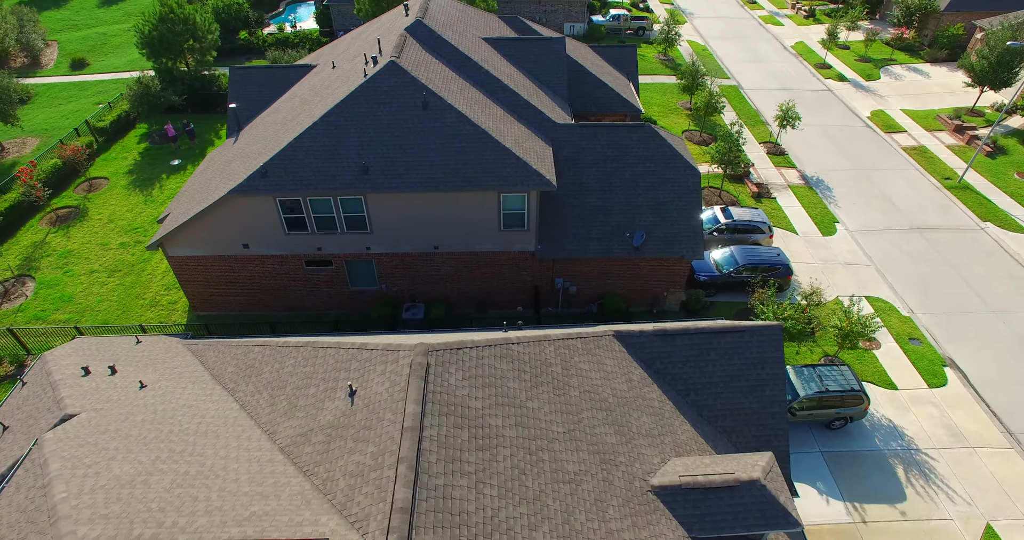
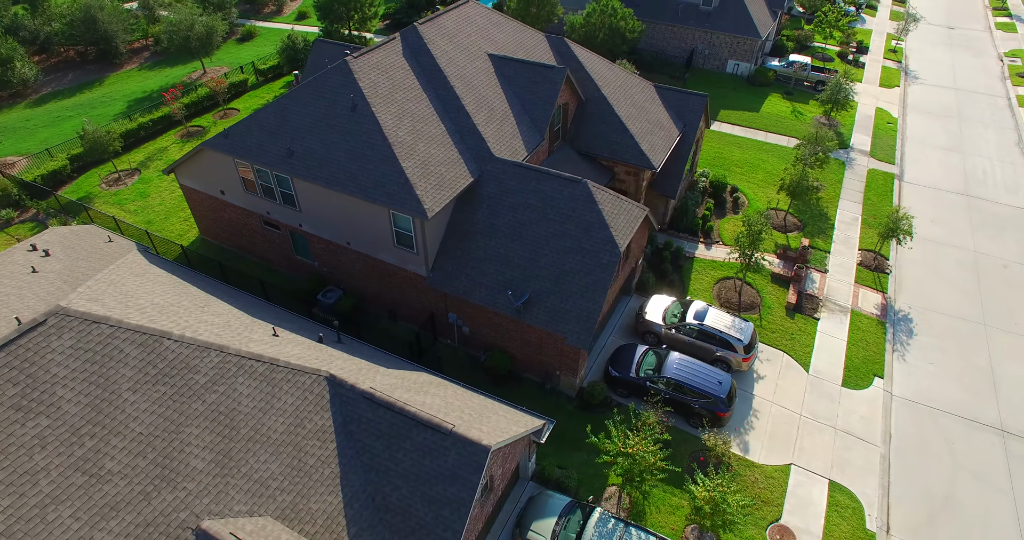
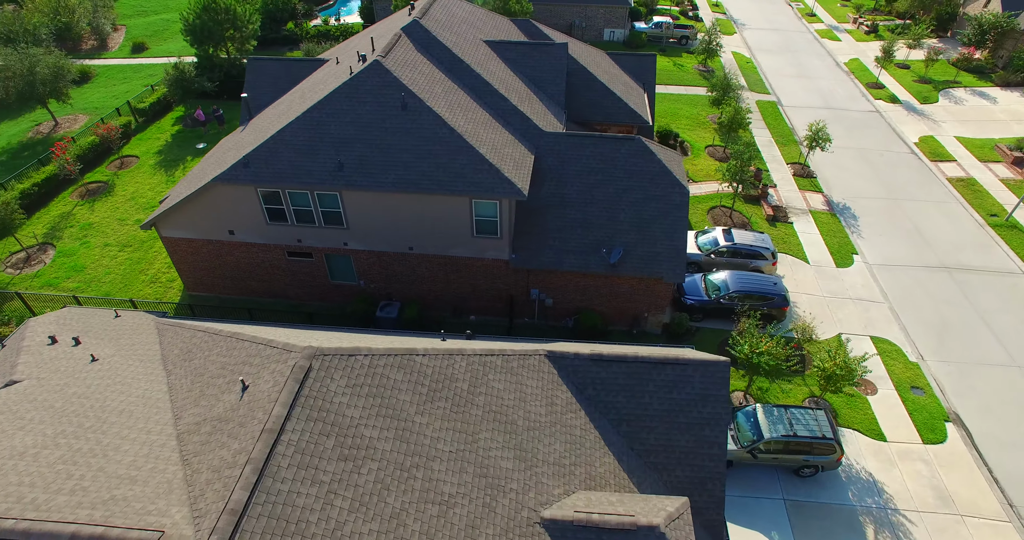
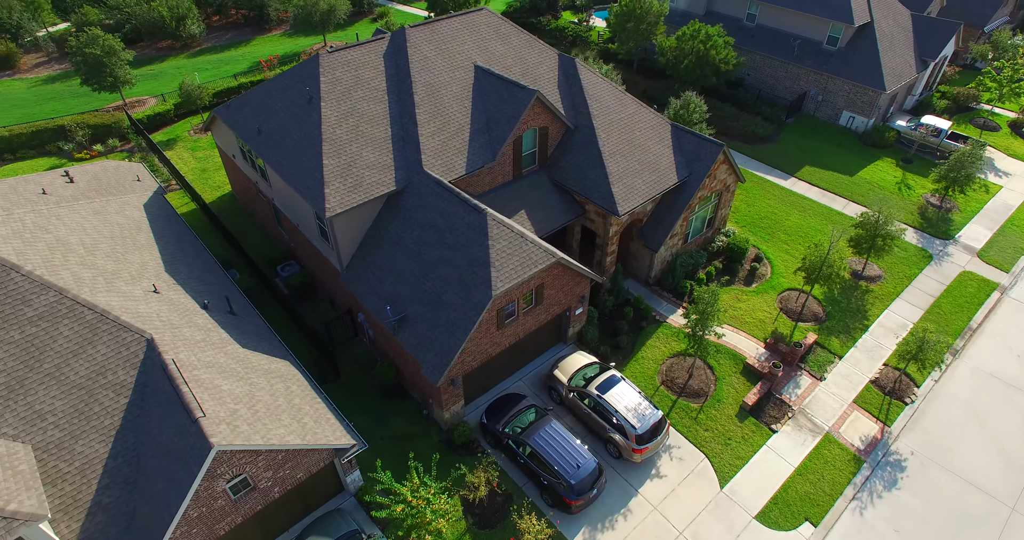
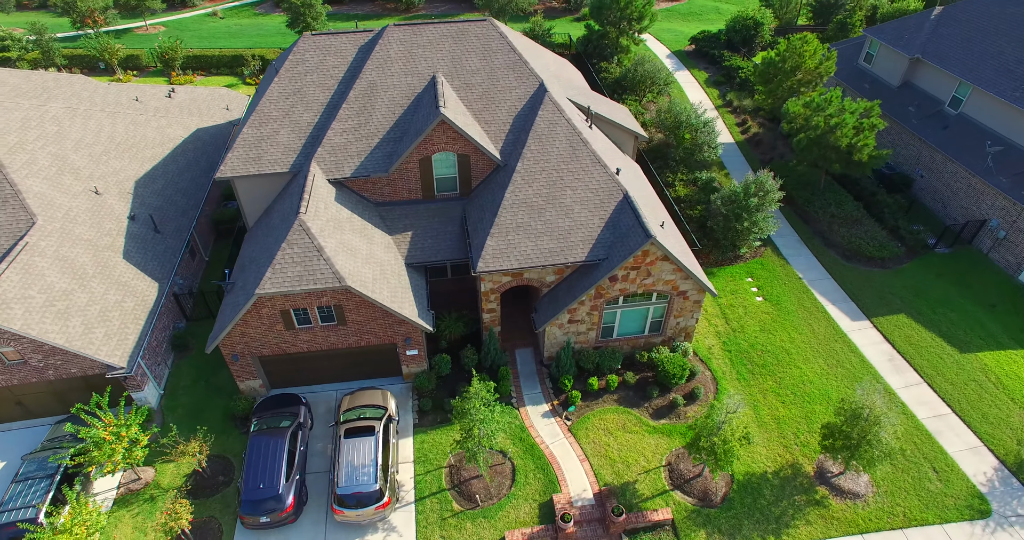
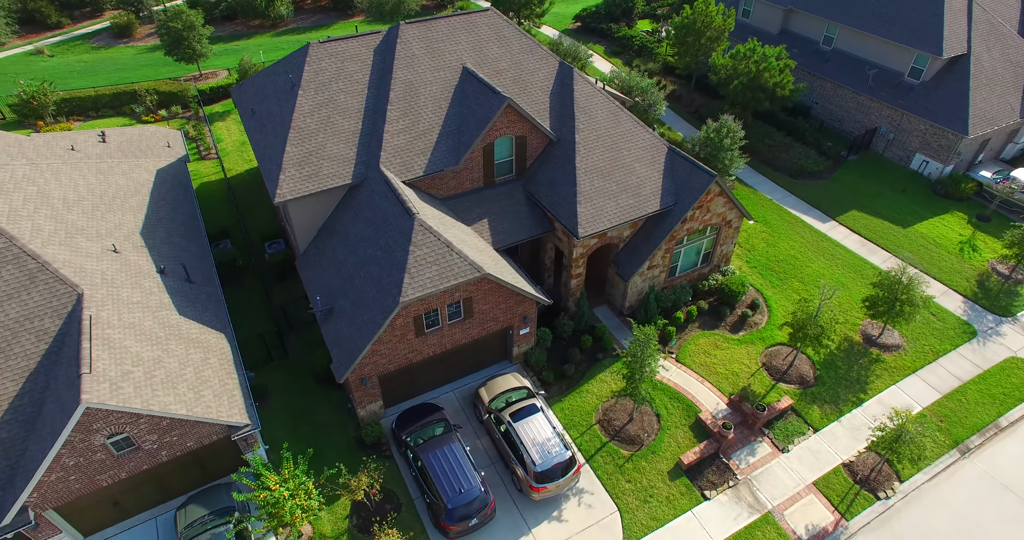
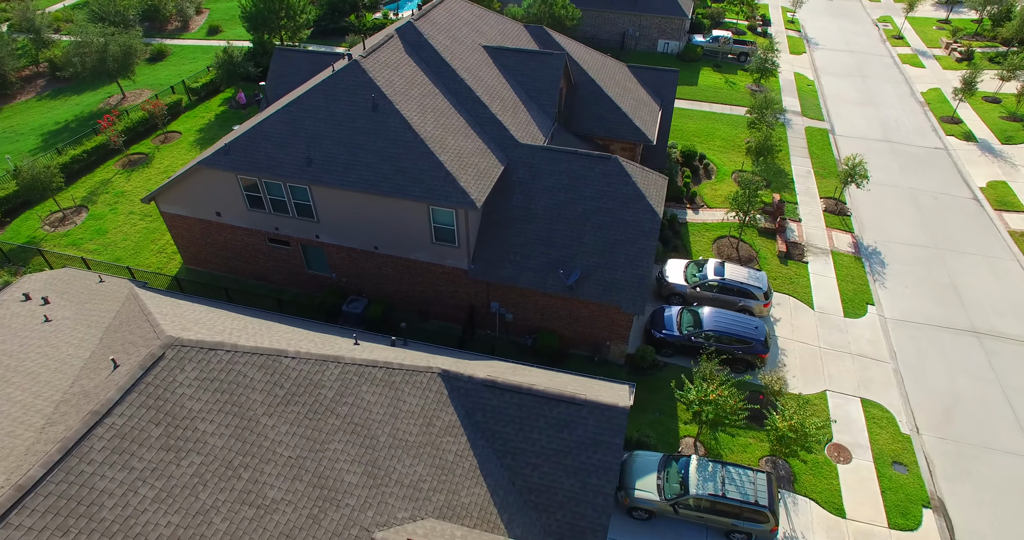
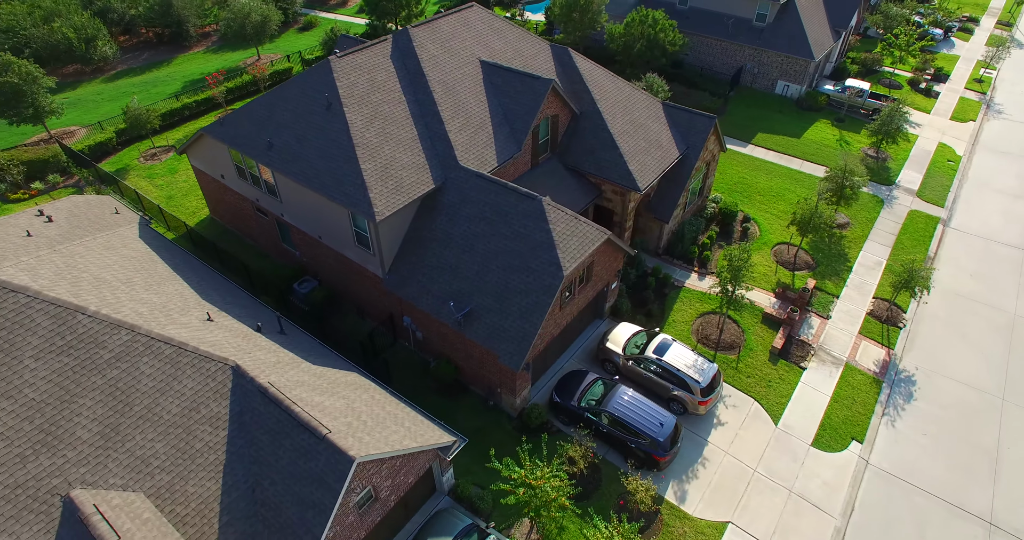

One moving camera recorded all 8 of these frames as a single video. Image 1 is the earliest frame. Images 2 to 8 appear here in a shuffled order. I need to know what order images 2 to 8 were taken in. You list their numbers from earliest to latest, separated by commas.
3, 7, 2, 8, 4, 6, 5
